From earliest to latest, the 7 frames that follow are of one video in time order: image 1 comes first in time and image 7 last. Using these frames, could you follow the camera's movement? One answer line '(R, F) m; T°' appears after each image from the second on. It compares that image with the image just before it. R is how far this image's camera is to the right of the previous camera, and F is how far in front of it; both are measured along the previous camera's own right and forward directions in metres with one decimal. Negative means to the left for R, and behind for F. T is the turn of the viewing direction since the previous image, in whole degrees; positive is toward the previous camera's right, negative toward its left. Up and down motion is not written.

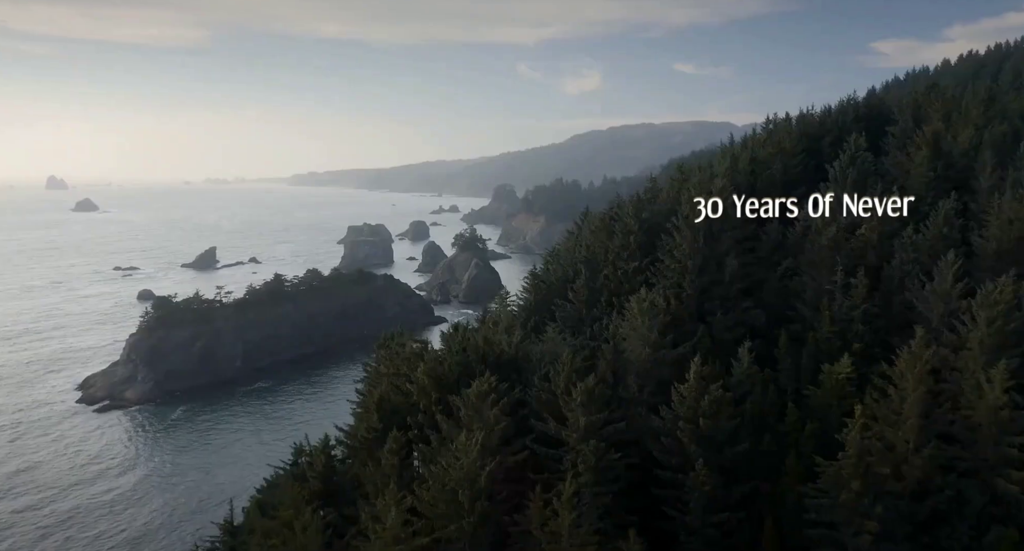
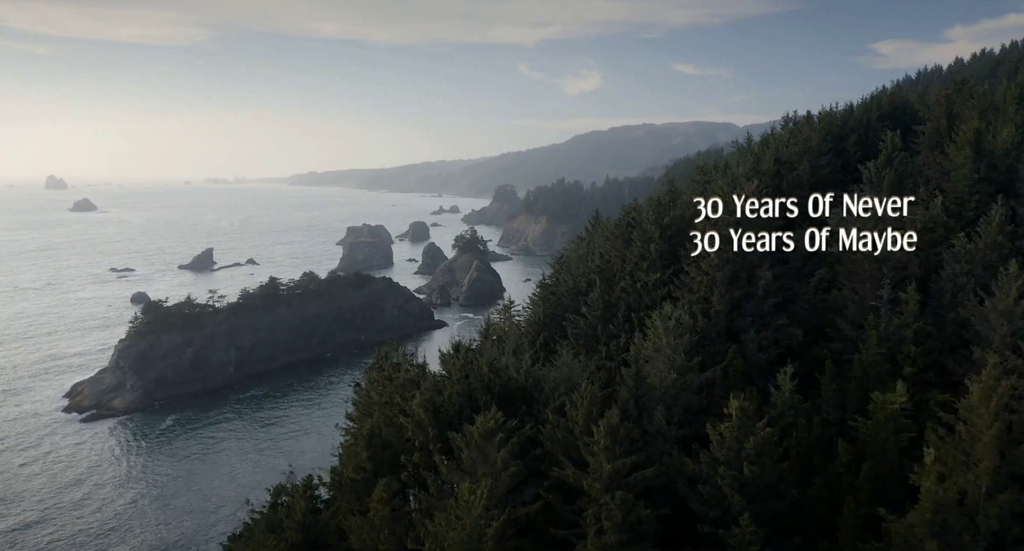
(-0.2, +2.5) m; 0°
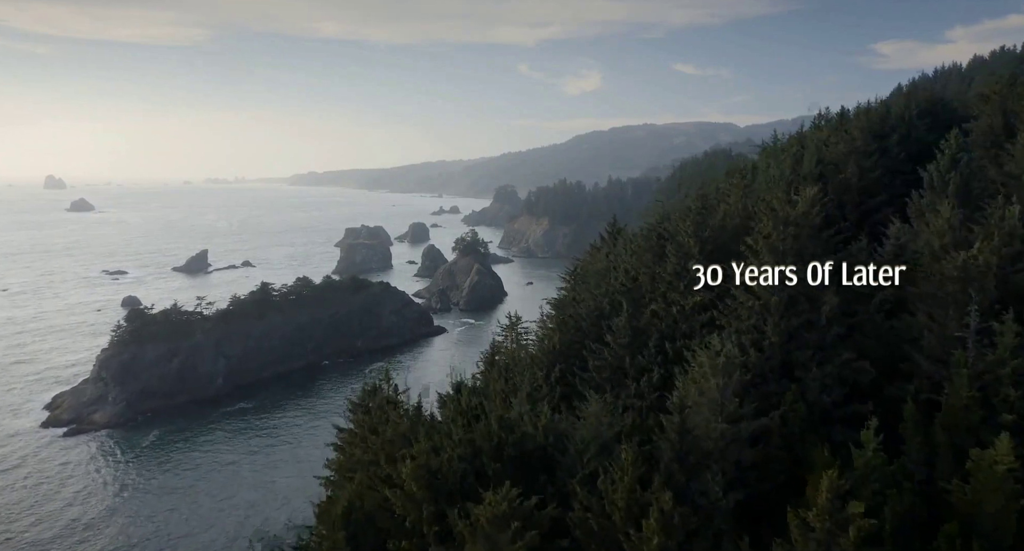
(-0.3, +3.5) m; 0°
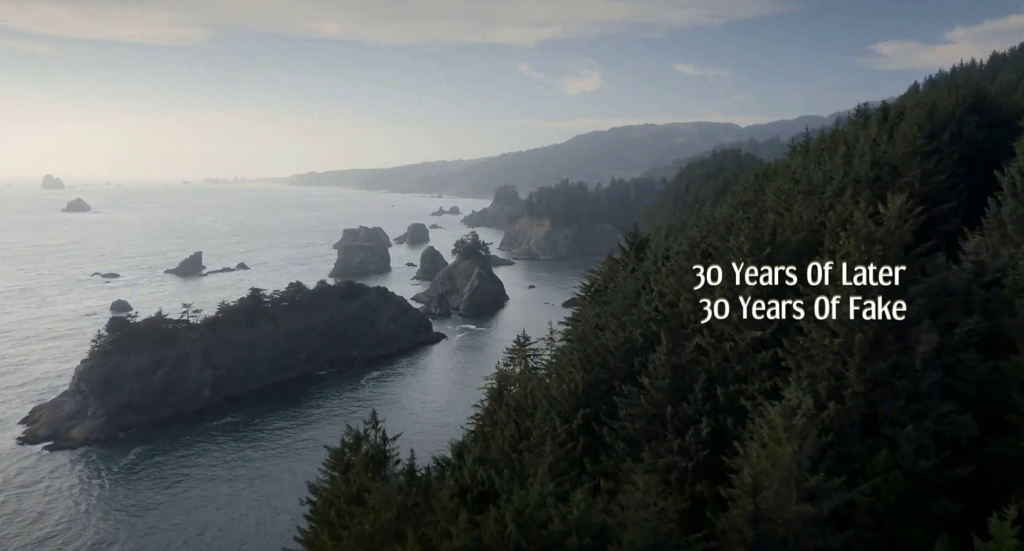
(-0.3, +3.6) m; 0°
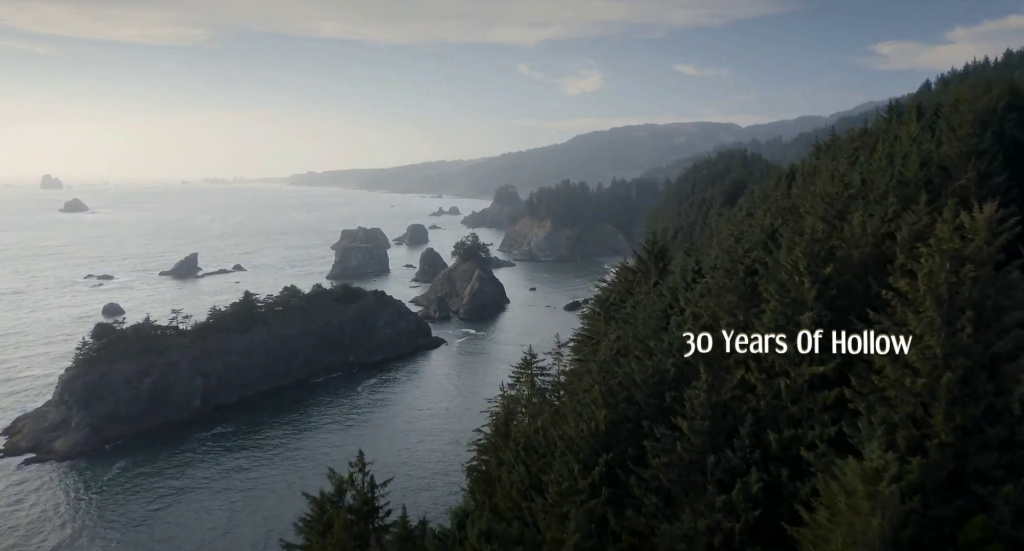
(-0.2, +2.5) m; 0°
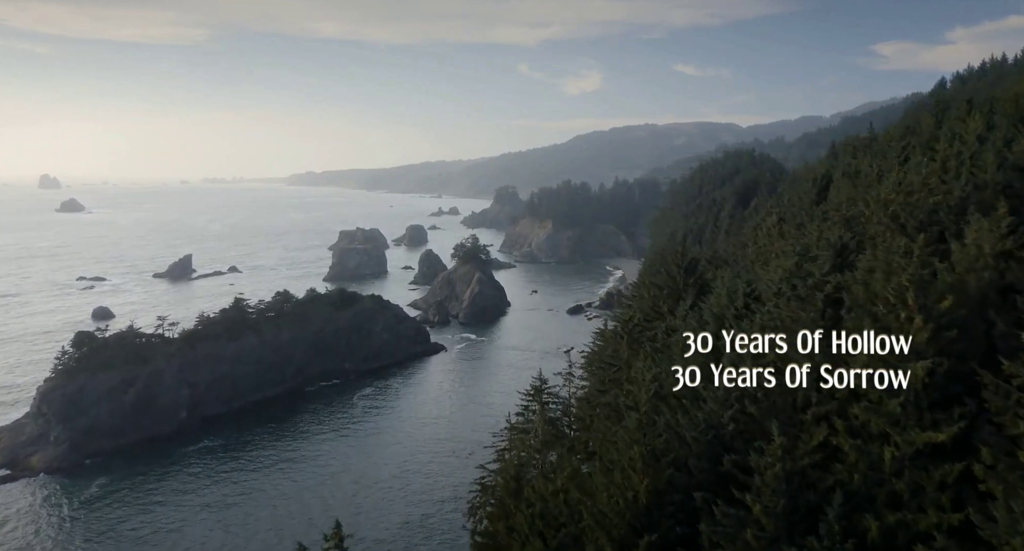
(-0.3, +3.0) m; 0°
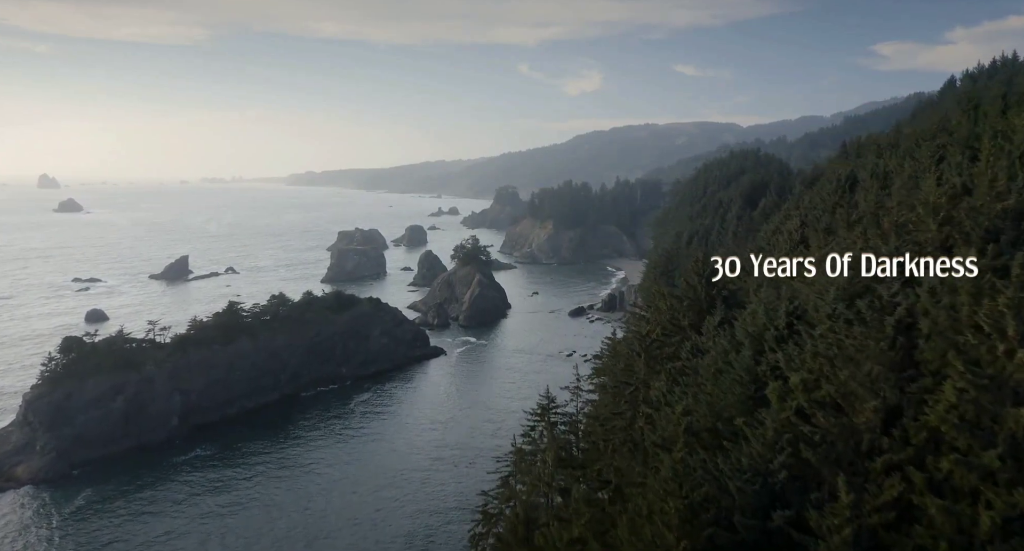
(-0.2, +1.8) m; 0°
